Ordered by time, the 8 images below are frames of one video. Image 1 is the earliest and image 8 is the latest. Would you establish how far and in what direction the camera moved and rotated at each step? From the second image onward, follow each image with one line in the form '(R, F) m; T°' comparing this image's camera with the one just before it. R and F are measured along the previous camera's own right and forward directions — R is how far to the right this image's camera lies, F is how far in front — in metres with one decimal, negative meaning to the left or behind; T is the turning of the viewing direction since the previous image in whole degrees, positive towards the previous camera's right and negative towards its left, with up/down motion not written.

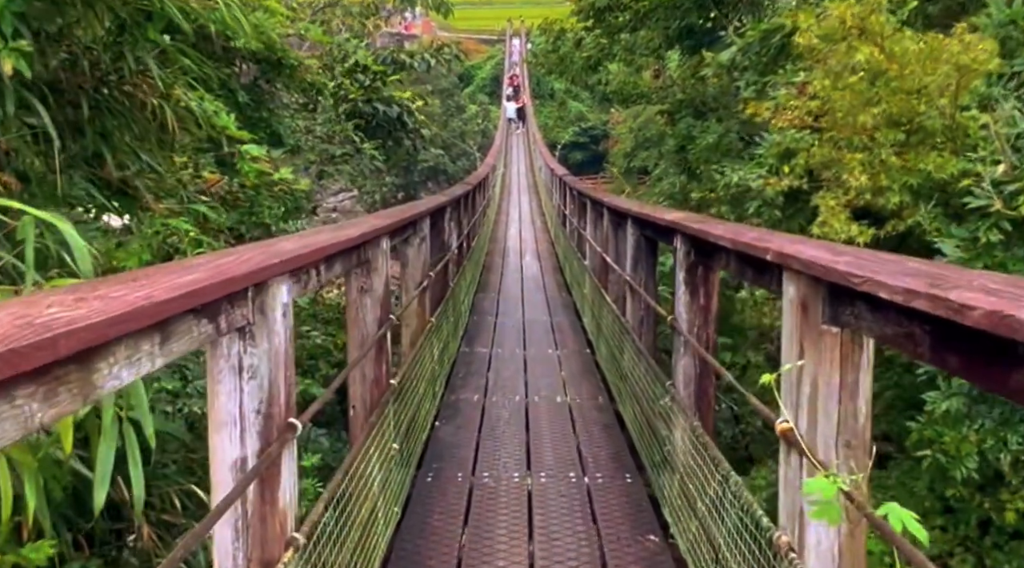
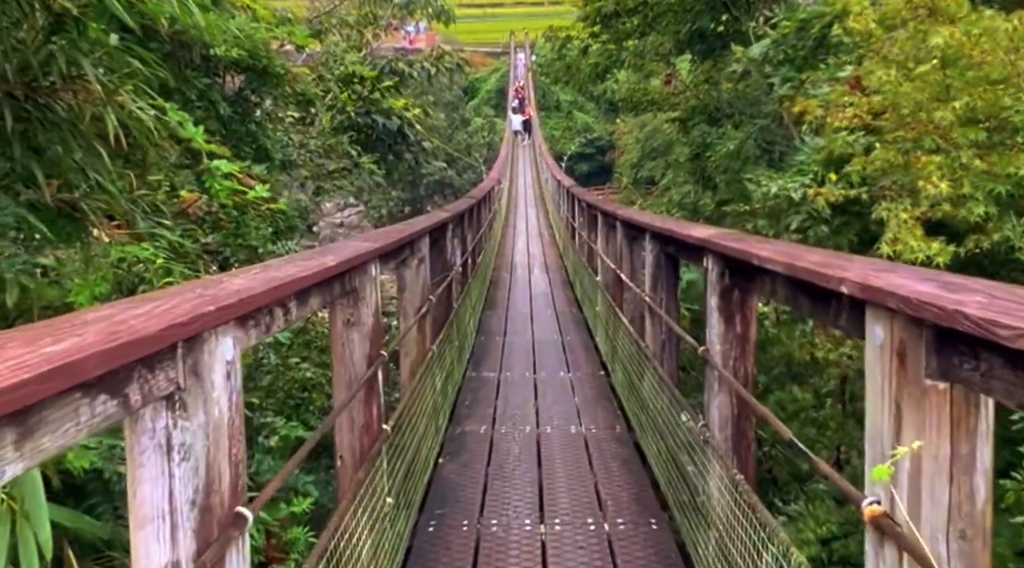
(0.0, +0.3) m; 0°
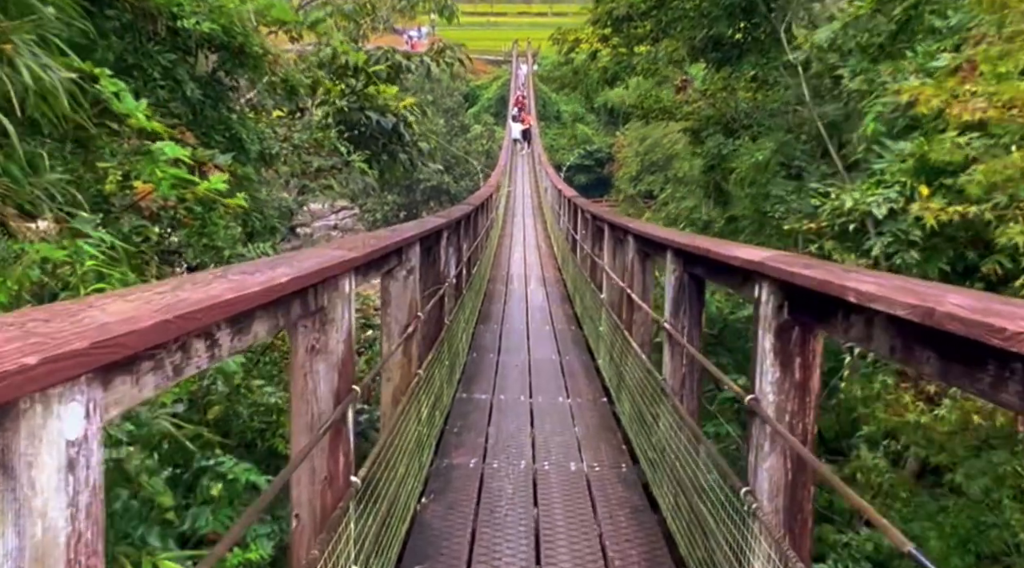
(0.0, +0.4) m; 0°
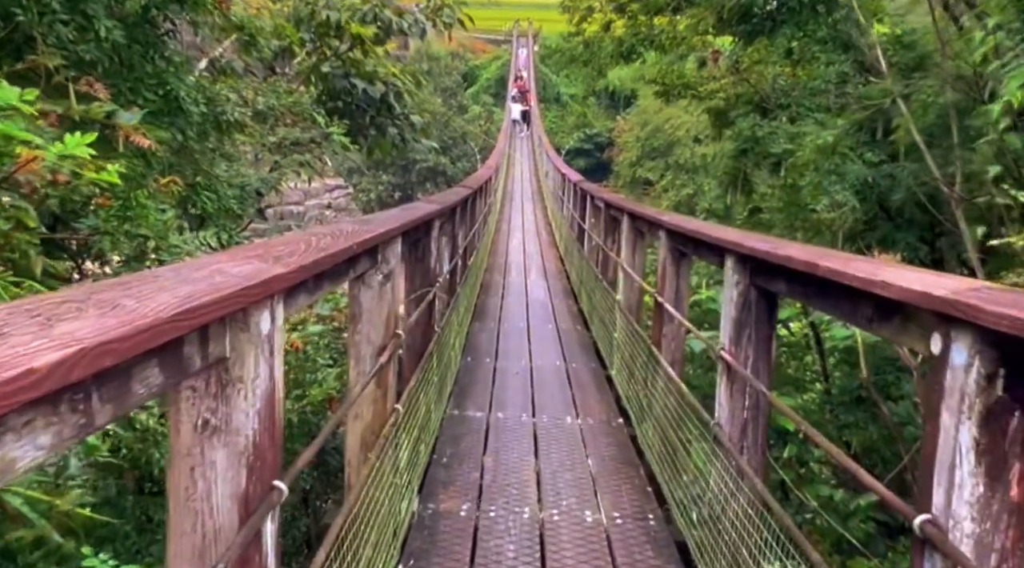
(0.0, +0.7) m; 0°
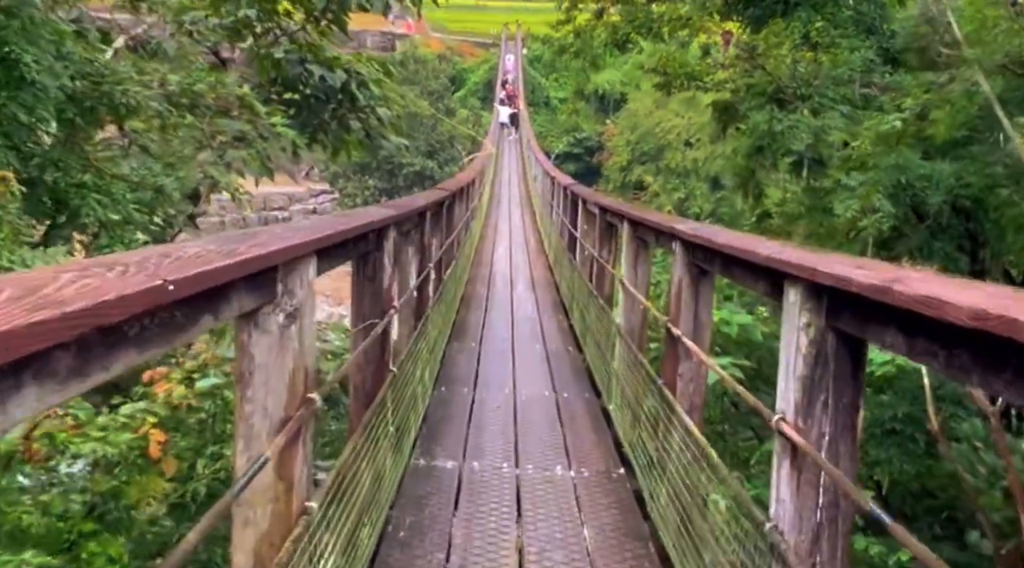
(0.0, +0.7) m; +1°
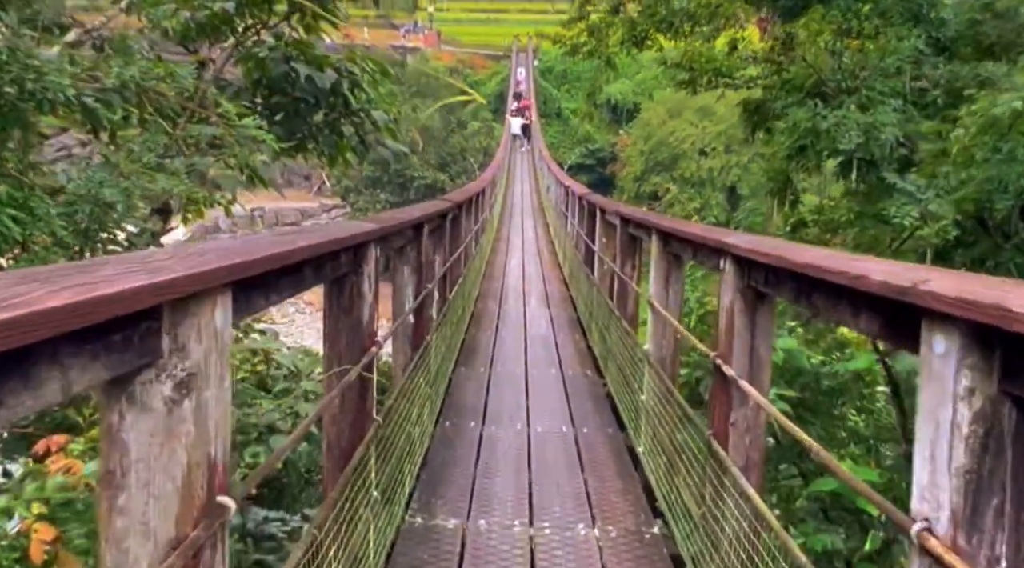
(0.0, +0.5) m; -1°
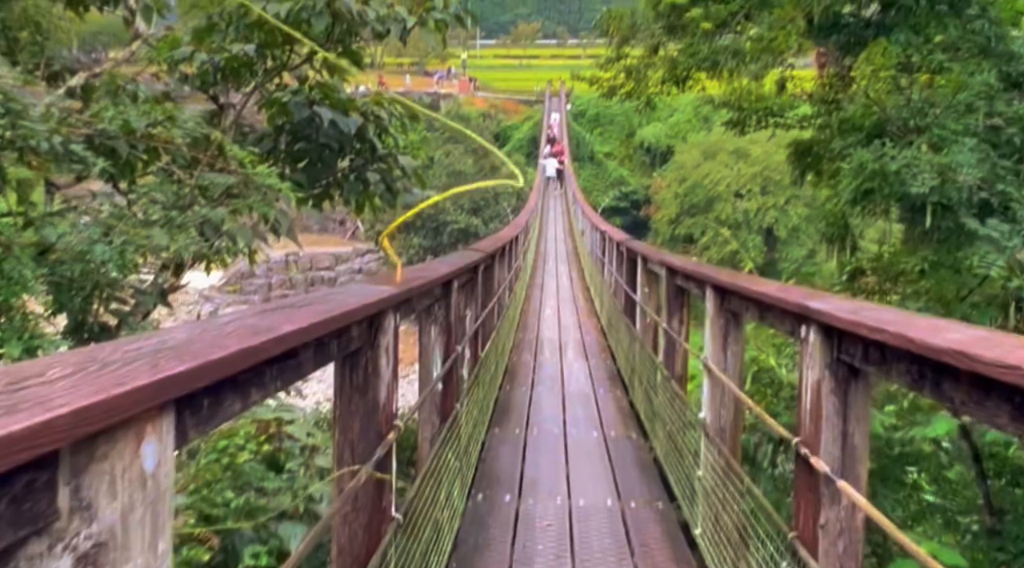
(0.0, +0.3) m; -2°
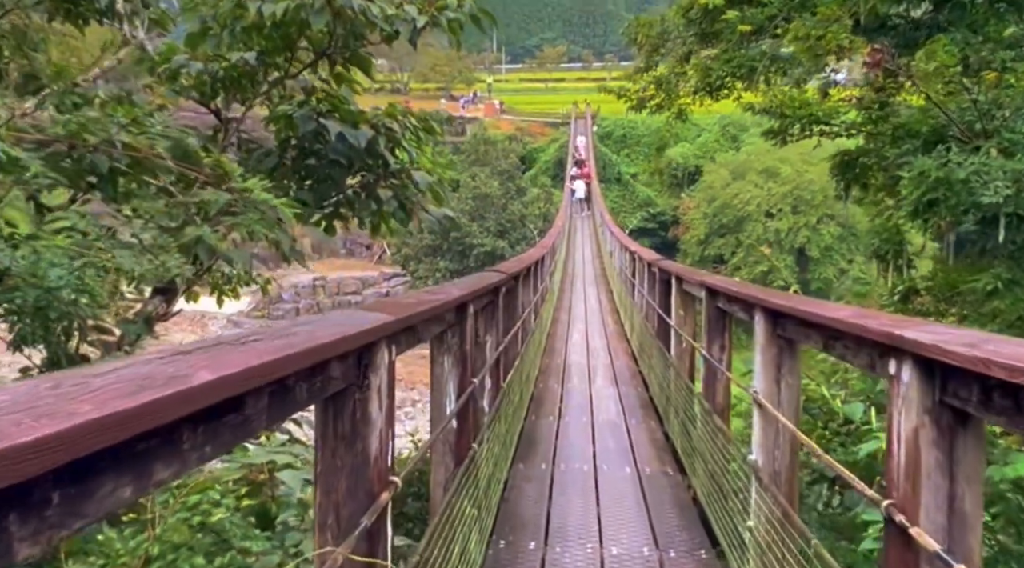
(0.0, +0.3) m; -2°
